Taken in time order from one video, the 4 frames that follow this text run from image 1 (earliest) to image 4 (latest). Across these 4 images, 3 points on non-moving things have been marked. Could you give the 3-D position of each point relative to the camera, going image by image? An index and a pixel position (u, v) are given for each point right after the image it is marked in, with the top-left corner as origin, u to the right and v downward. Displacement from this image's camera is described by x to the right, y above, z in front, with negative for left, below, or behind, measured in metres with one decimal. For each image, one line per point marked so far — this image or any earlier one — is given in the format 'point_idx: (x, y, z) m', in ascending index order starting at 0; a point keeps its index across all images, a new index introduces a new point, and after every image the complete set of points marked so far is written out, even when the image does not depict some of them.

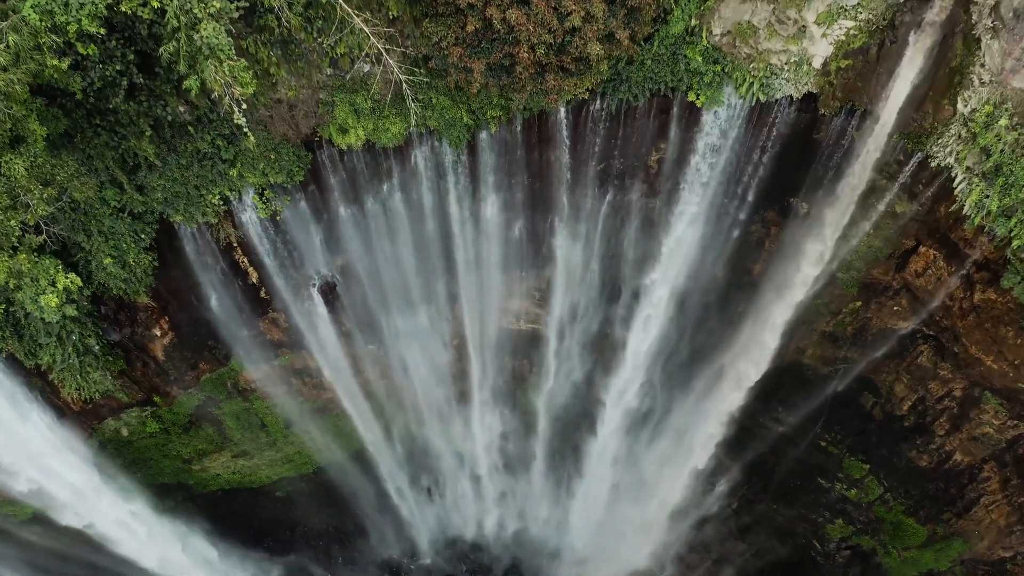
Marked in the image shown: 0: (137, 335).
0: (-6.2, -0.8, +9.6) m
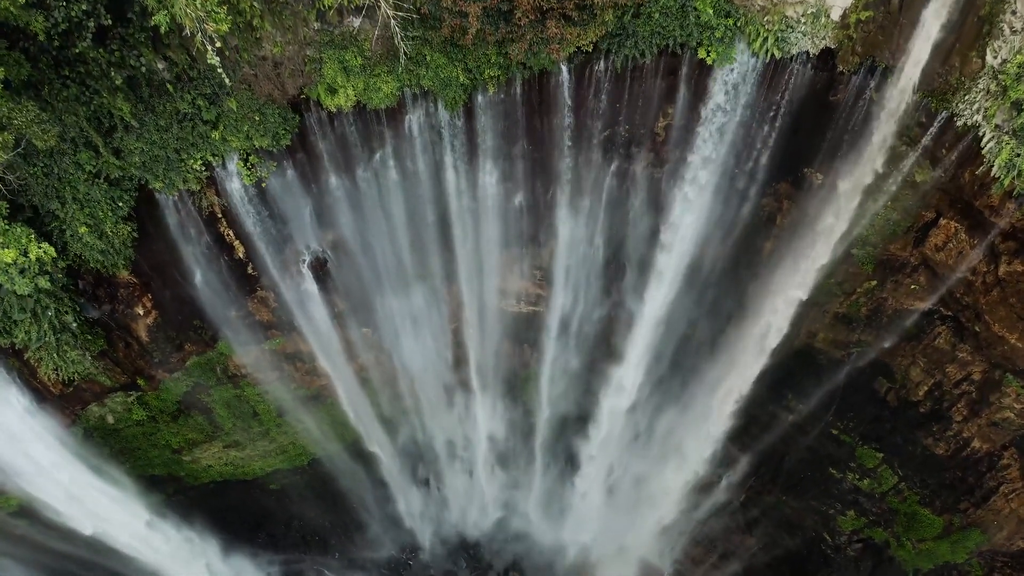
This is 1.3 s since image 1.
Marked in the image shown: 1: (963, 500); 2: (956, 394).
0: (-6.2, -0.4, +9.2) m
1: (+7.8, -3.6, +9.9) m
2: (+7.1, -1.7, +9.2) m
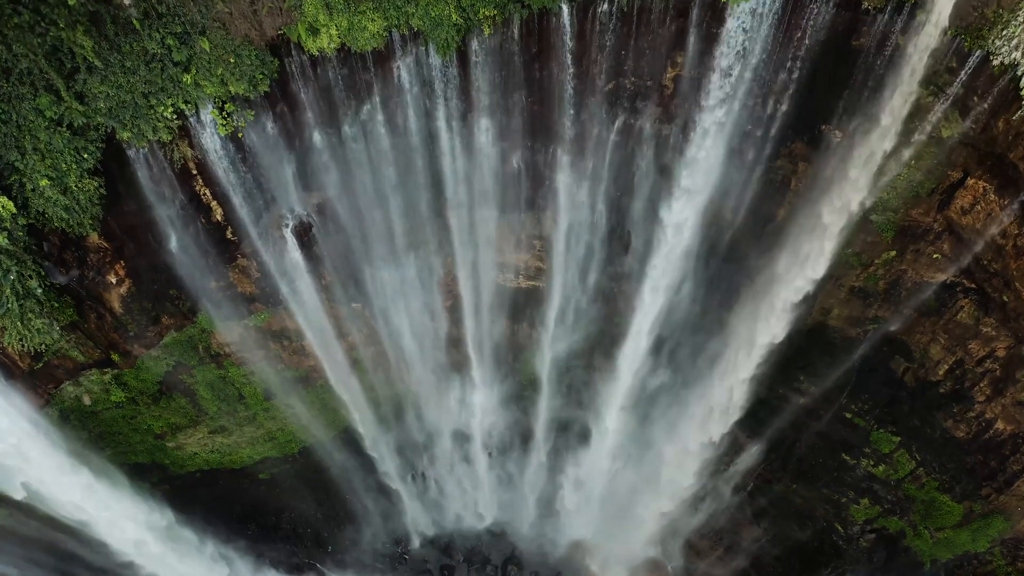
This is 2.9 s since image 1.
0: (-6.3, +0.1, +8.6) m
1: (+7.7, -3.1, +9.3) m
2: (+7.0, -1.2, +8.6) m
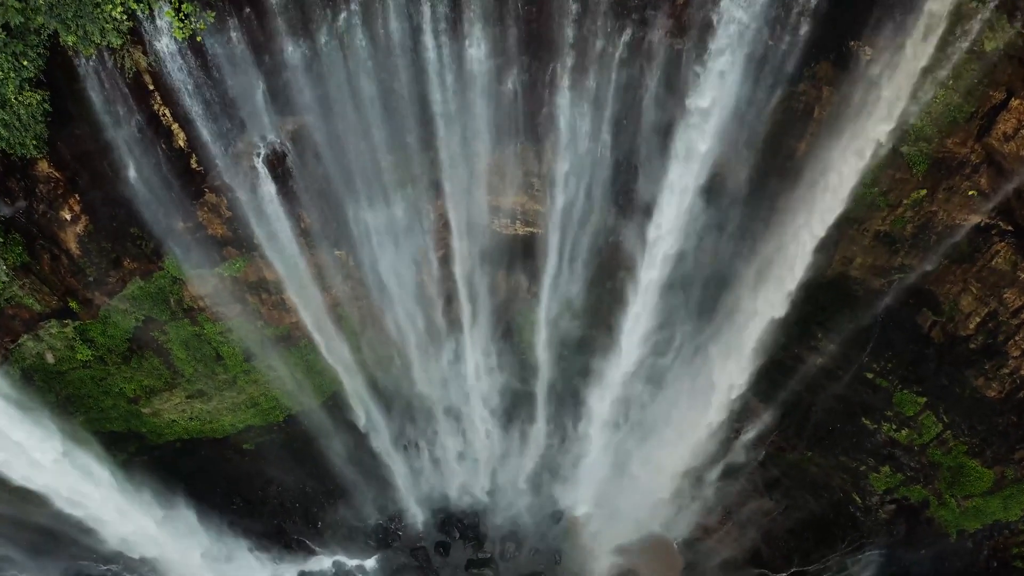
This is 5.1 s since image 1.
0: (-6.3, +0.9, +7.8) m
1: (+7.7, -2.2, +8.6) m
2: (+7.0, -0.3, +7.8) m
